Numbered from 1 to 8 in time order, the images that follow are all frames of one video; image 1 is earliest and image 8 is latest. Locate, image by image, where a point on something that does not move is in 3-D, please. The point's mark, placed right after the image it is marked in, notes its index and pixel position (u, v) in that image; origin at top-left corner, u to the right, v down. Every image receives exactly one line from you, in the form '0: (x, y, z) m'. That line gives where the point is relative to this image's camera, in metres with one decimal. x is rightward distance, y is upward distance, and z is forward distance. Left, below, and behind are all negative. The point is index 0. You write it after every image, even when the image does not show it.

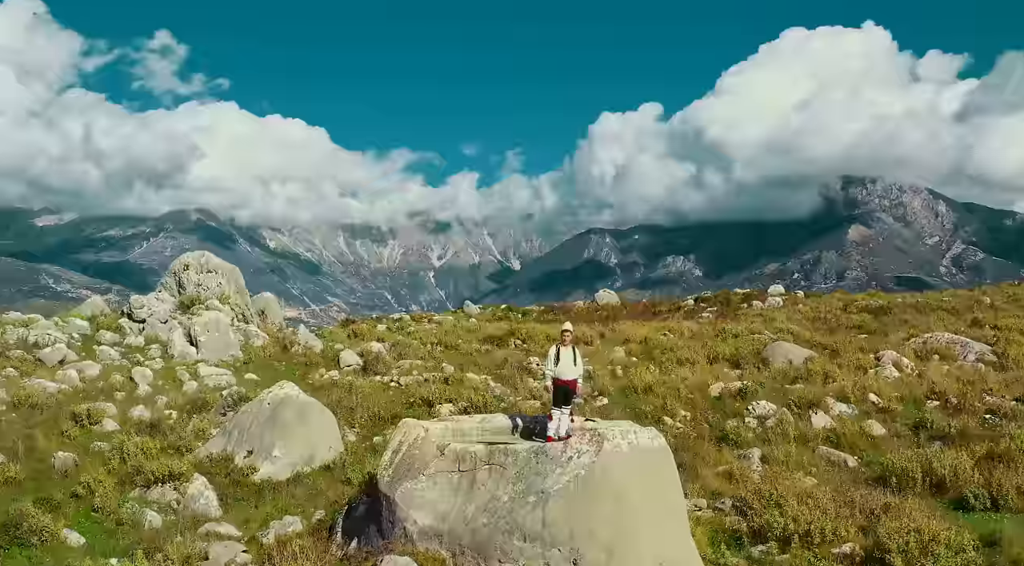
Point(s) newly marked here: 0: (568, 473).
0: (+0.8, -2.5, +12.7) m
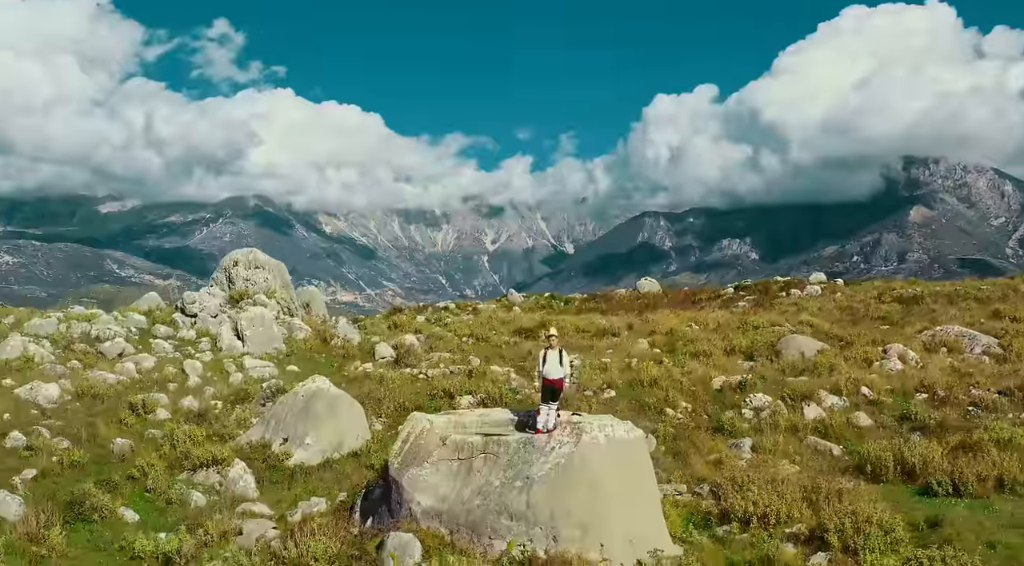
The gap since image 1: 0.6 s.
0: (+0.6, -2.6, +14.4) m
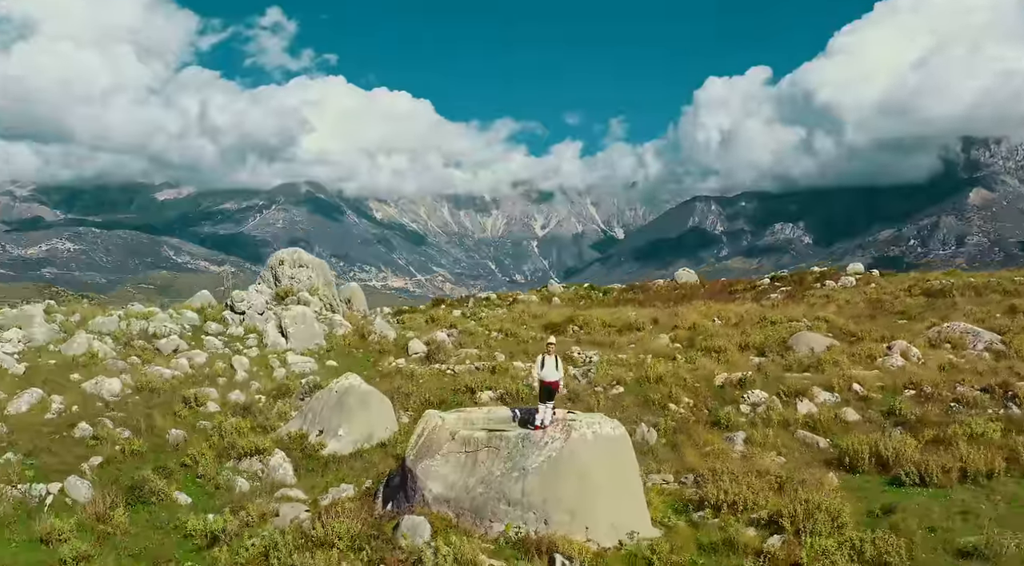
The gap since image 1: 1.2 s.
0: (+0.6, -2.9, +16.4) m
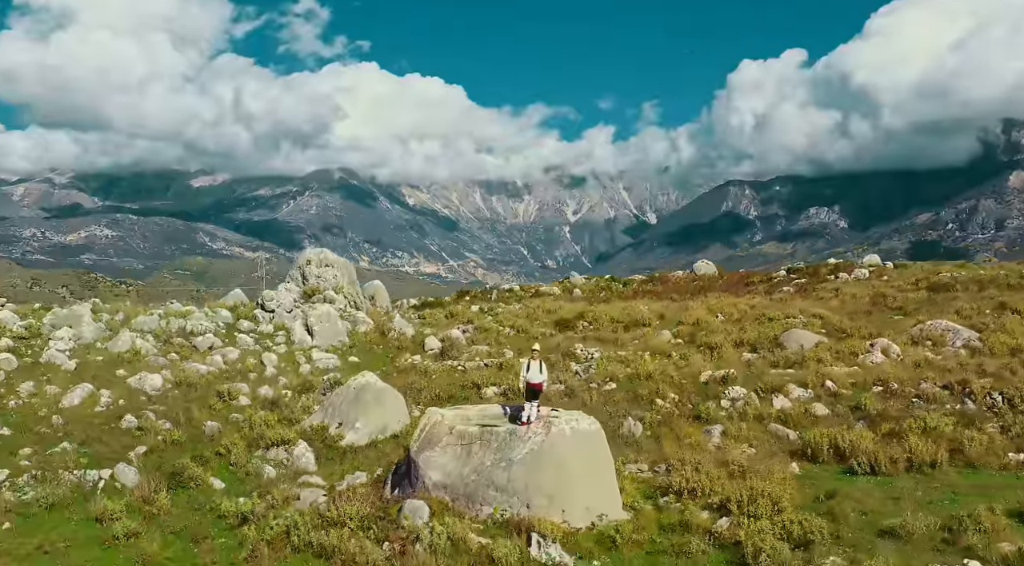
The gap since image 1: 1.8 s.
0: (+0.3, -3.2, +18.8) m
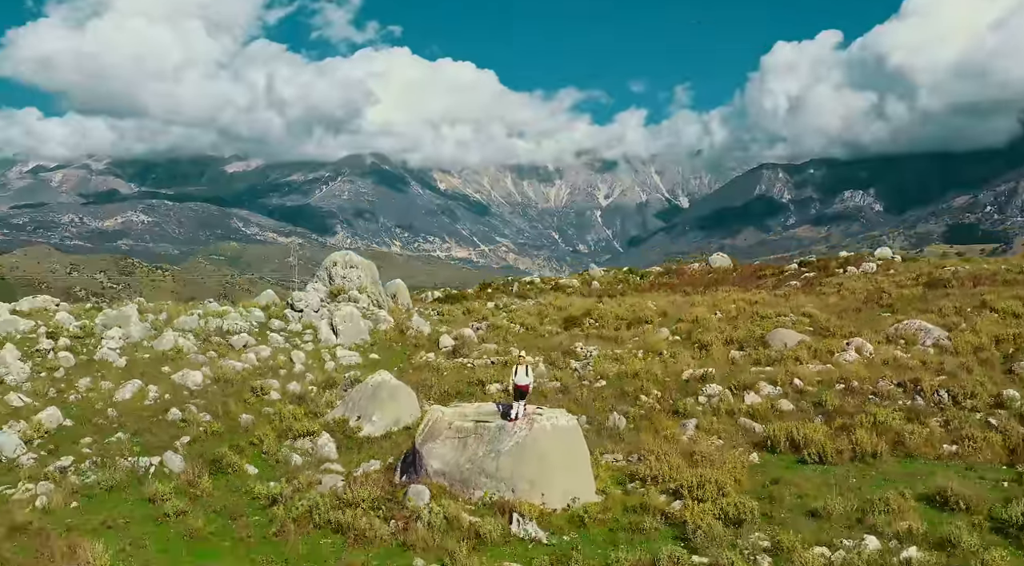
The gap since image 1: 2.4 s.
0: (+0.1, -3.6, +22.0) m
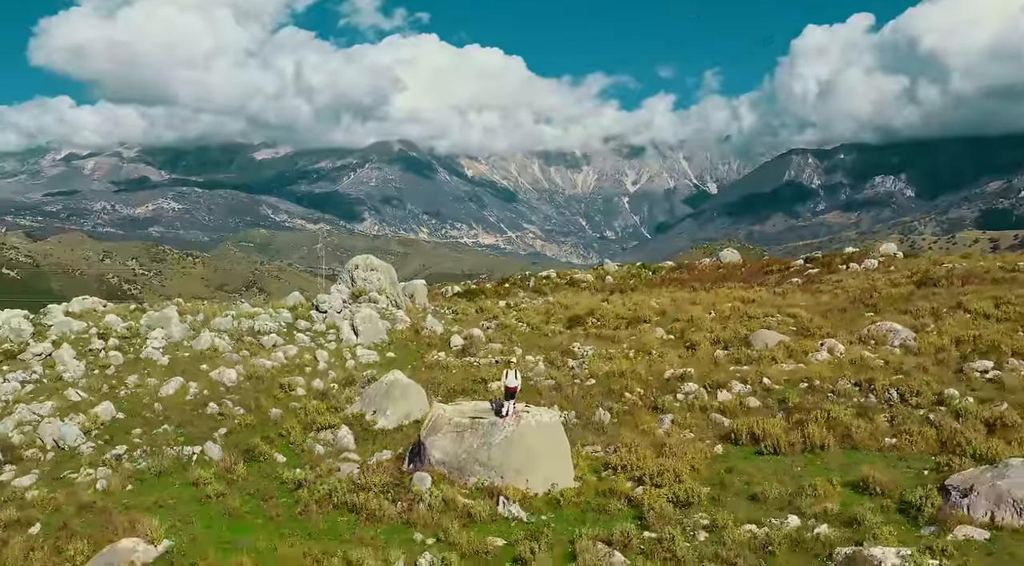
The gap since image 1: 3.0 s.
0: (-0.2, -4.0, +25.7) m
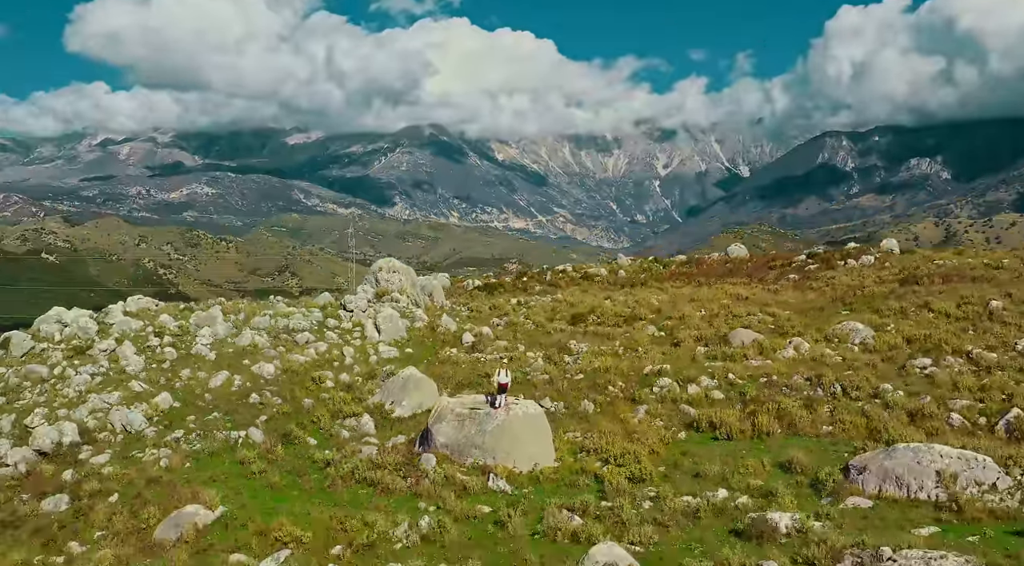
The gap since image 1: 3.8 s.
0: (-0.5, -4.5, +30.9) m
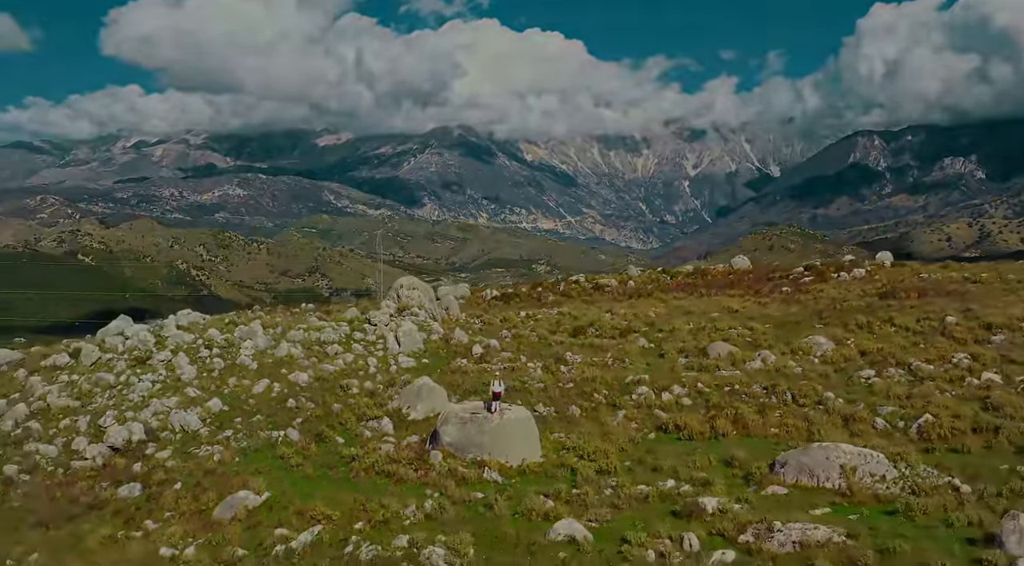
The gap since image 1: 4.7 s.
0: (-0.7, -5.5, +37.2) m
